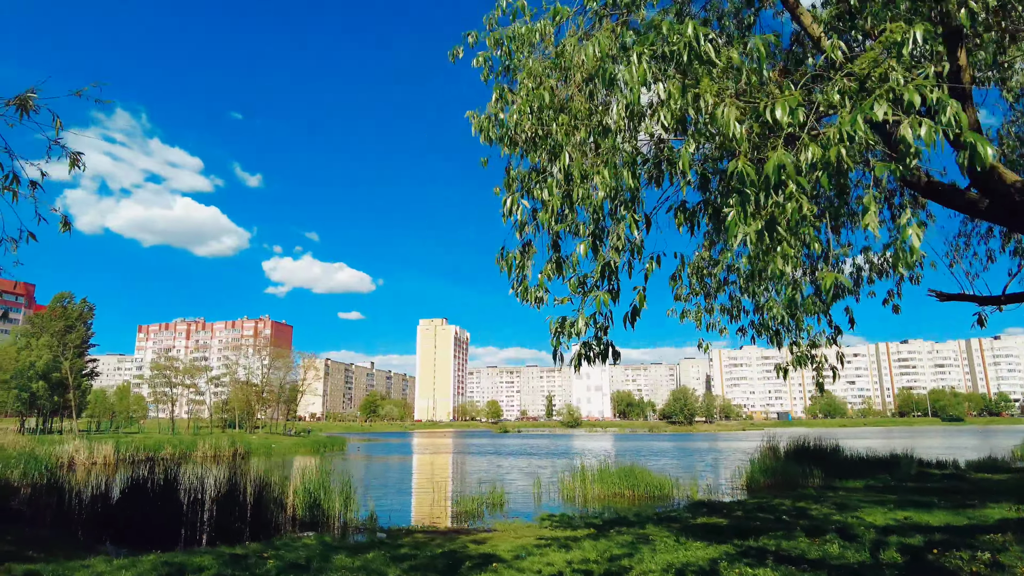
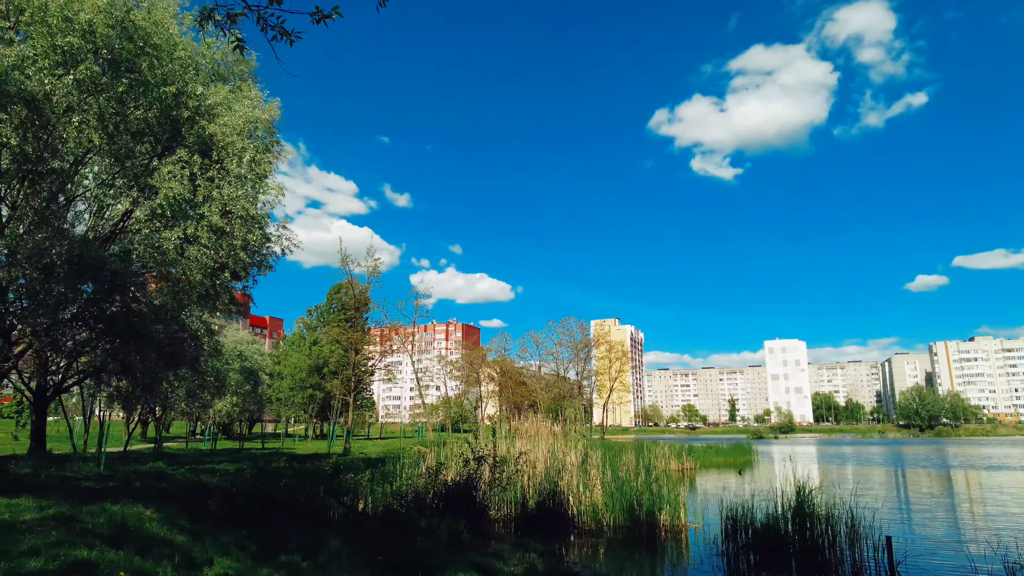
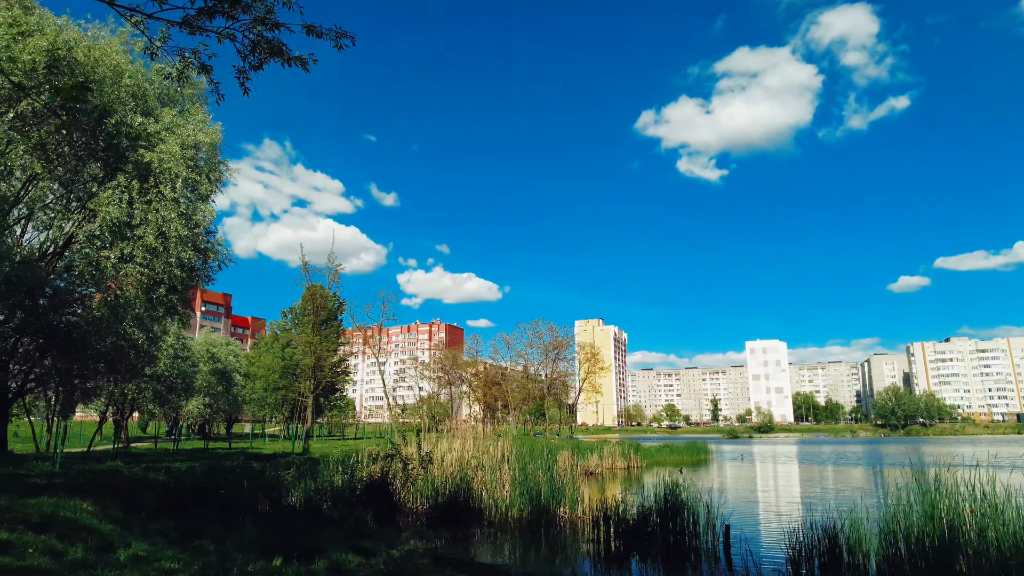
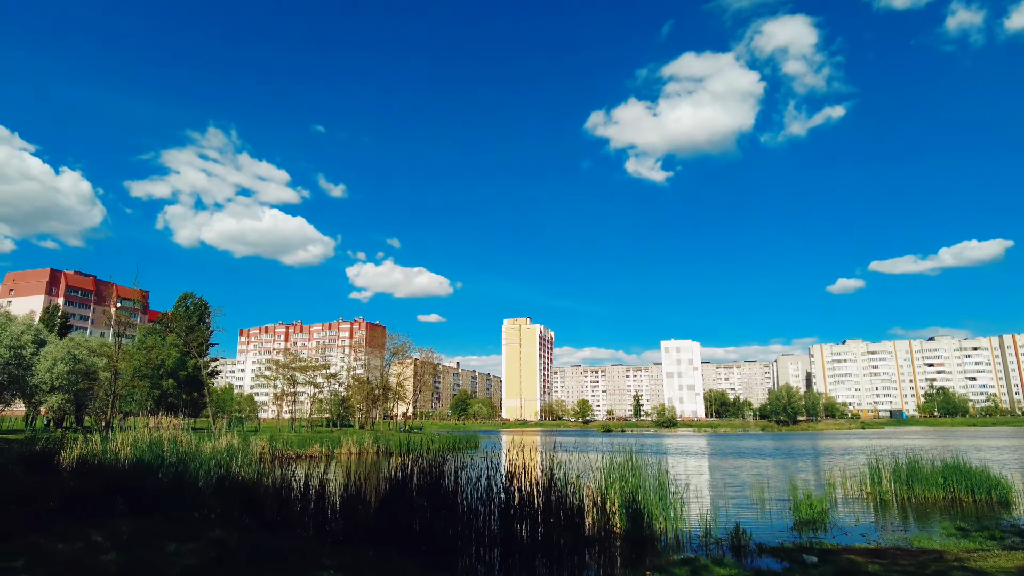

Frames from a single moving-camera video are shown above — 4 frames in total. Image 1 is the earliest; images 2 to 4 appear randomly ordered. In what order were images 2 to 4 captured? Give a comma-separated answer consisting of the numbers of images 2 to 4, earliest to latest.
4, 3, 2
